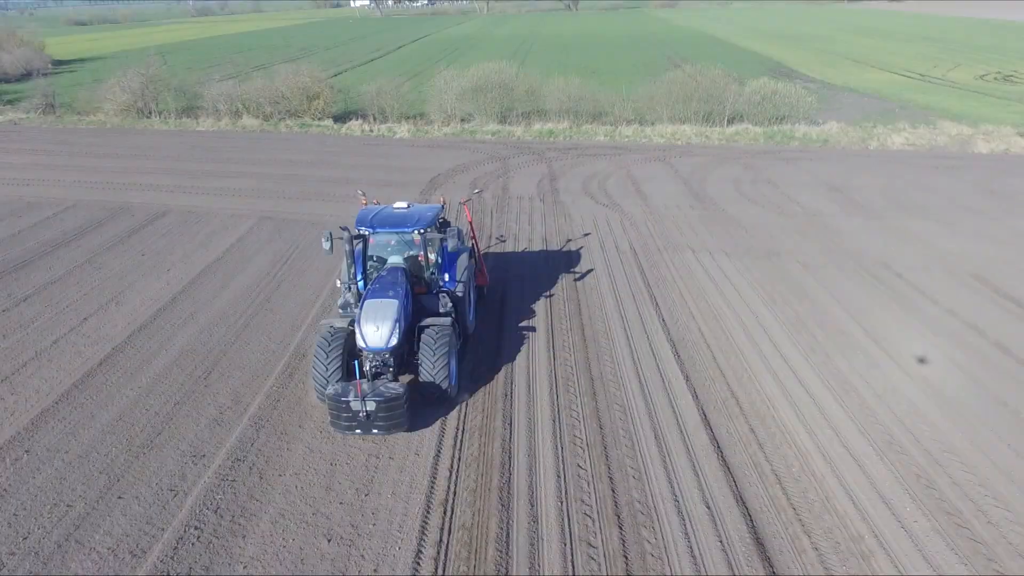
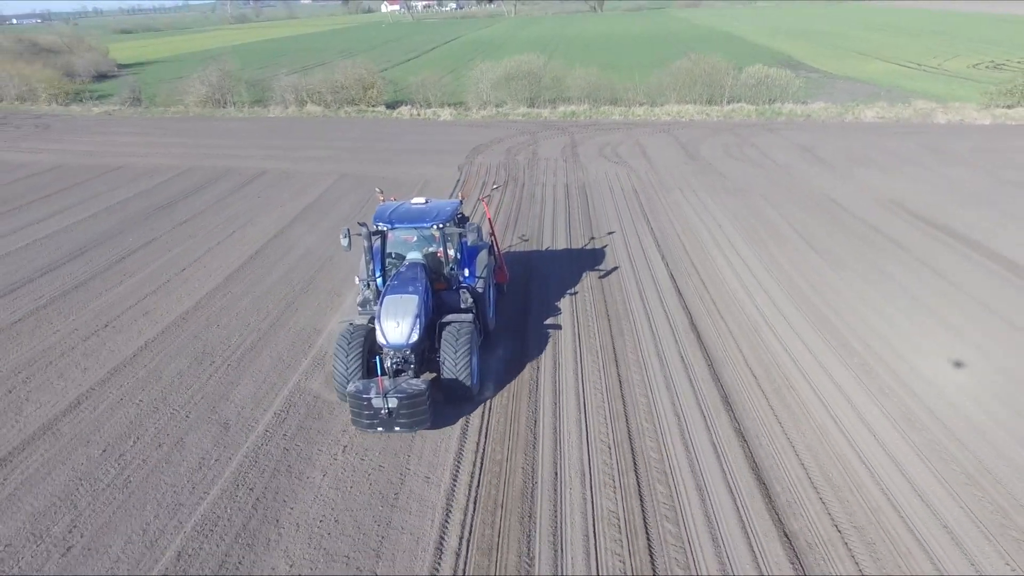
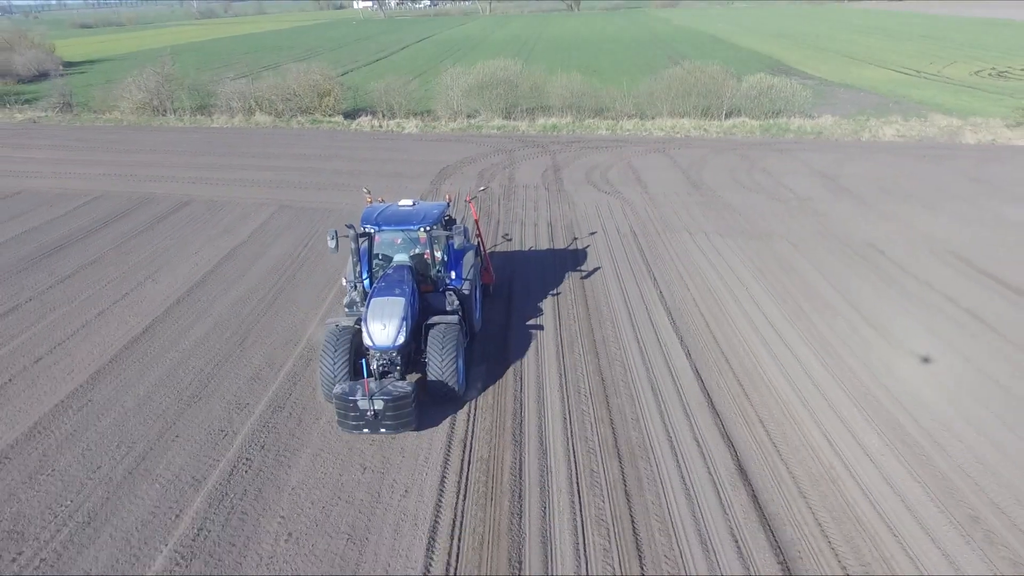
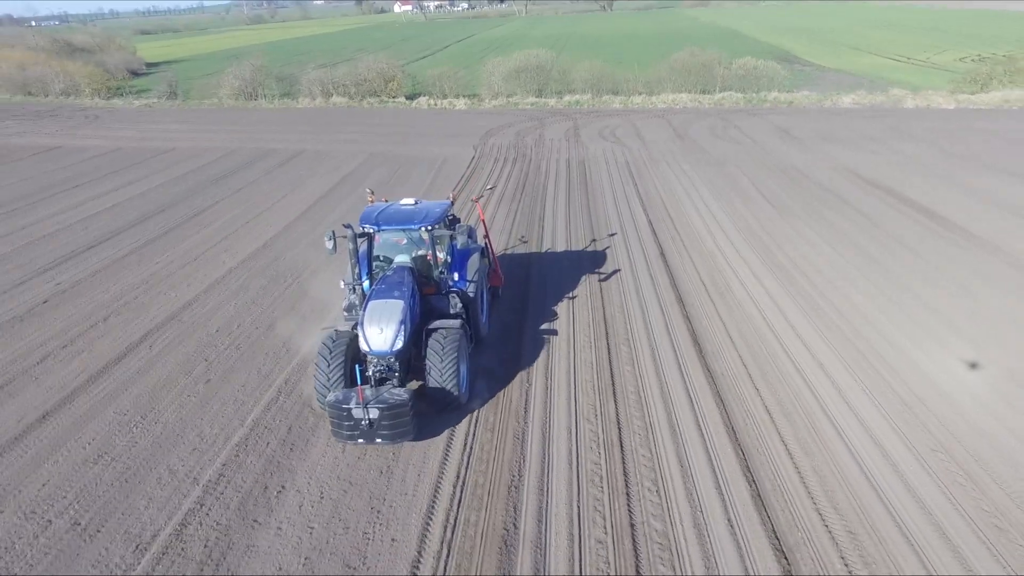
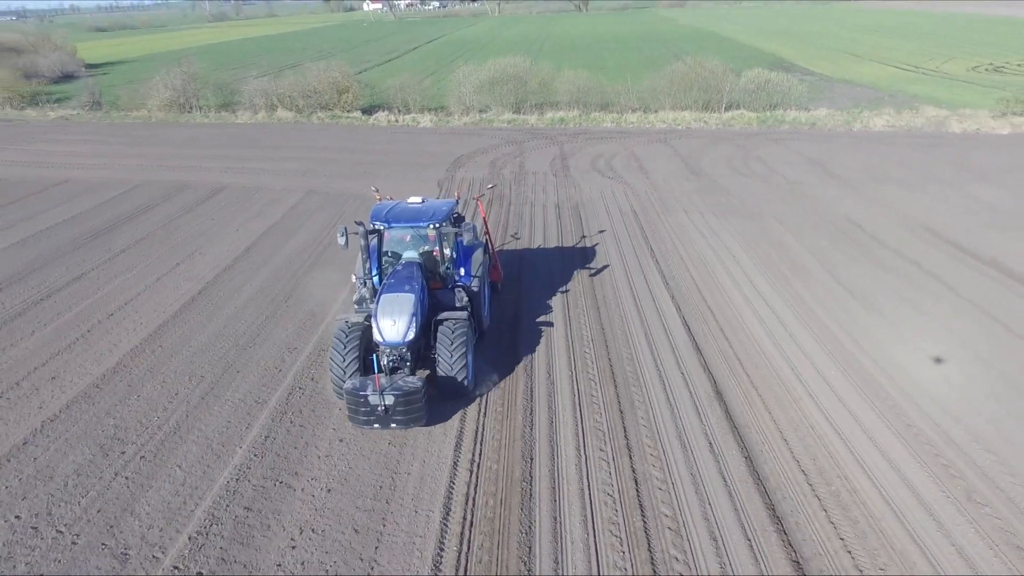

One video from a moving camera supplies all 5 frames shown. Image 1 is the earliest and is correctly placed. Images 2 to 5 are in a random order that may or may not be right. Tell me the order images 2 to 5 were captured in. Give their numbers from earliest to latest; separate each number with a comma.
3, 5, 2, 4
